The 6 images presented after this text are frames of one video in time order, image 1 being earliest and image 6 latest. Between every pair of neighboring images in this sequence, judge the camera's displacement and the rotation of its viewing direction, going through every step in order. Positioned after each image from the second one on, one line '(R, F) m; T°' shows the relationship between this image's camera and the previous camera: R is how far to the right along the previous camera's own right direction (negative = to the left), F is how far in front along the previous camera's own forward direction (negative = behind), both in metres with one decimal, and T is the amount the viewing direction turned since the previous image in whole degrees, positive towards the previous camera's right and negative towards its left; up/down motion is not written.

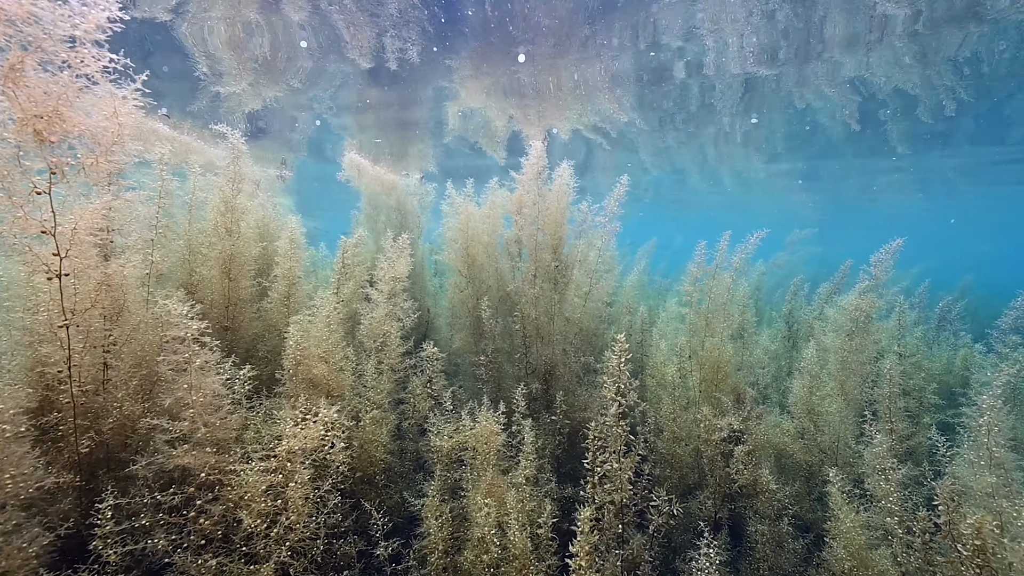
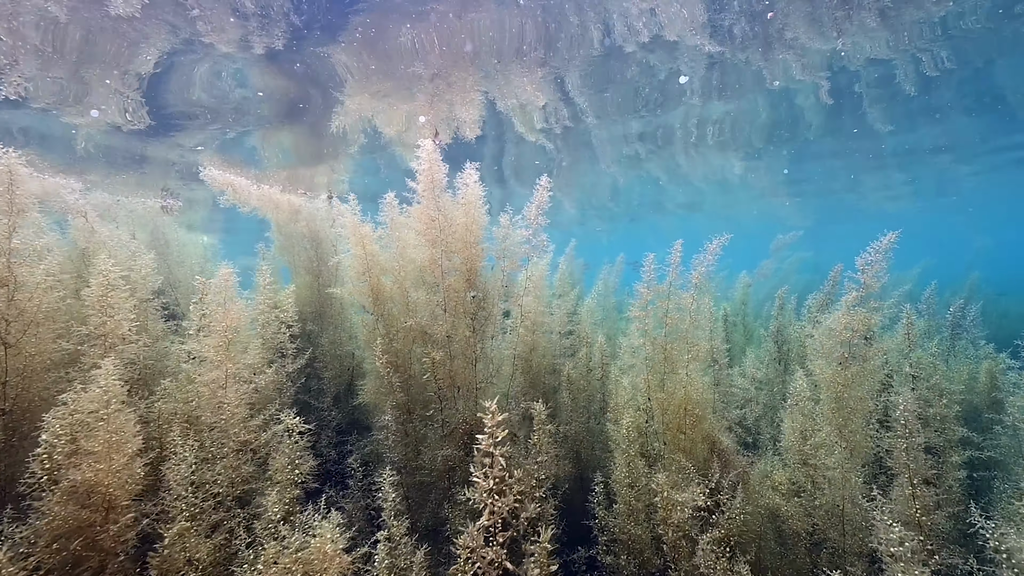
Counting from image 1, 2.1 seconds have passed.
(+0.8, +0.8) m; 0°
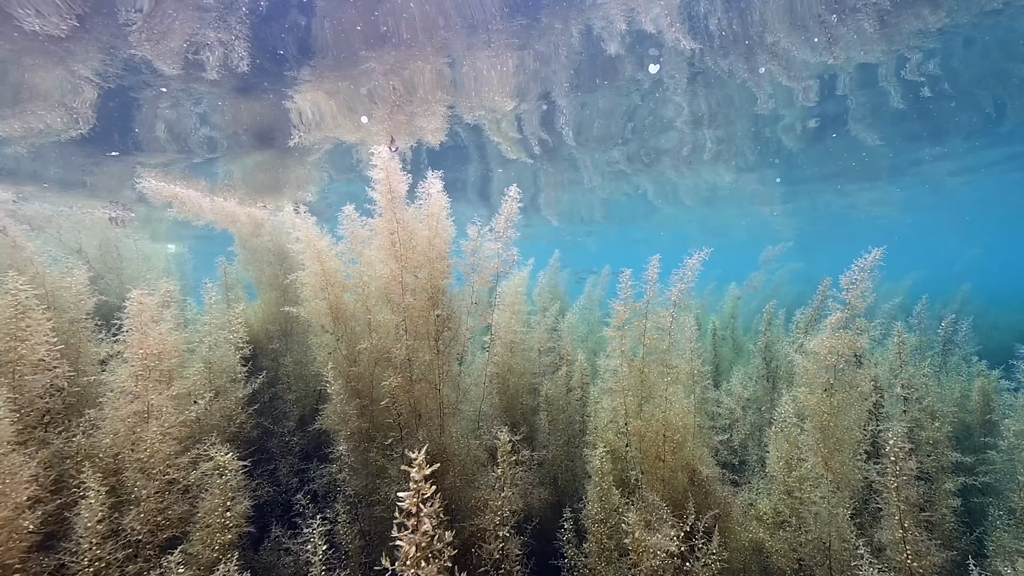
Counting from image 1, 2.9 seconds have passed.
(+0.2, +0.2) m; +1°
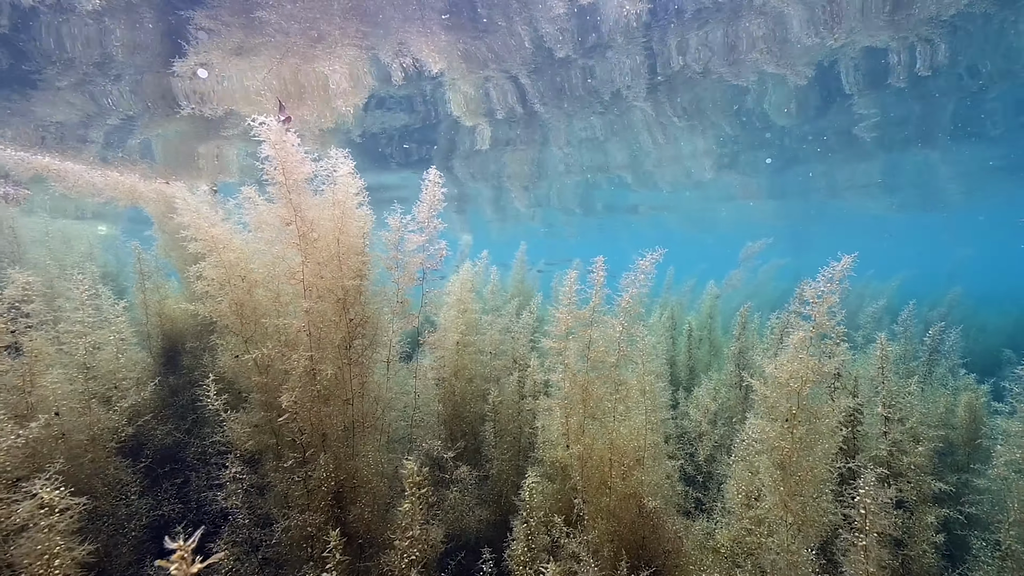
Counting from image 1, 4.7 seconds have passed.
(+0.5, +0.4) m; +1°
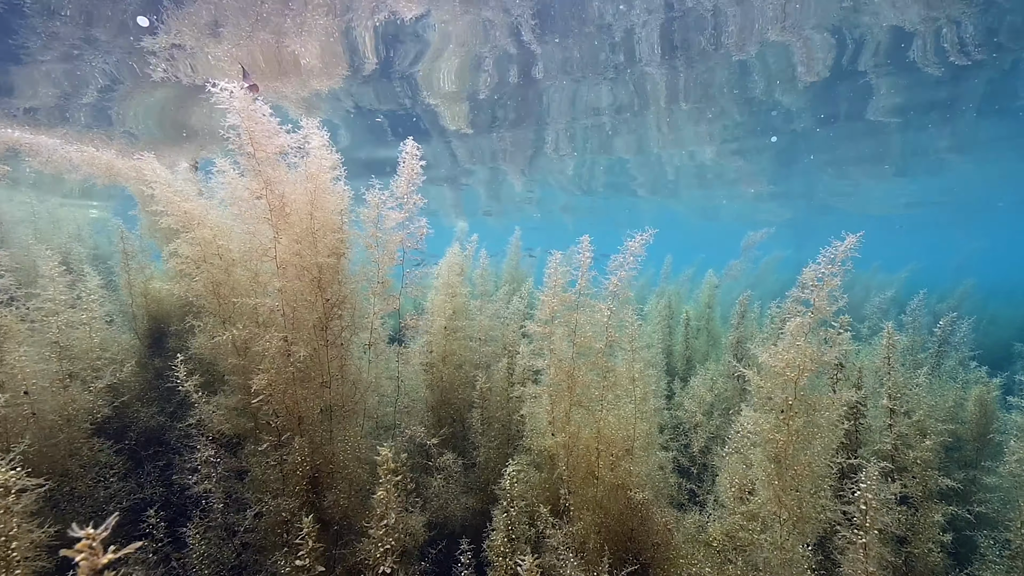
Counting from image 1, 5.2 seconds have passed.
(+0.1, +0.1) m; -1°
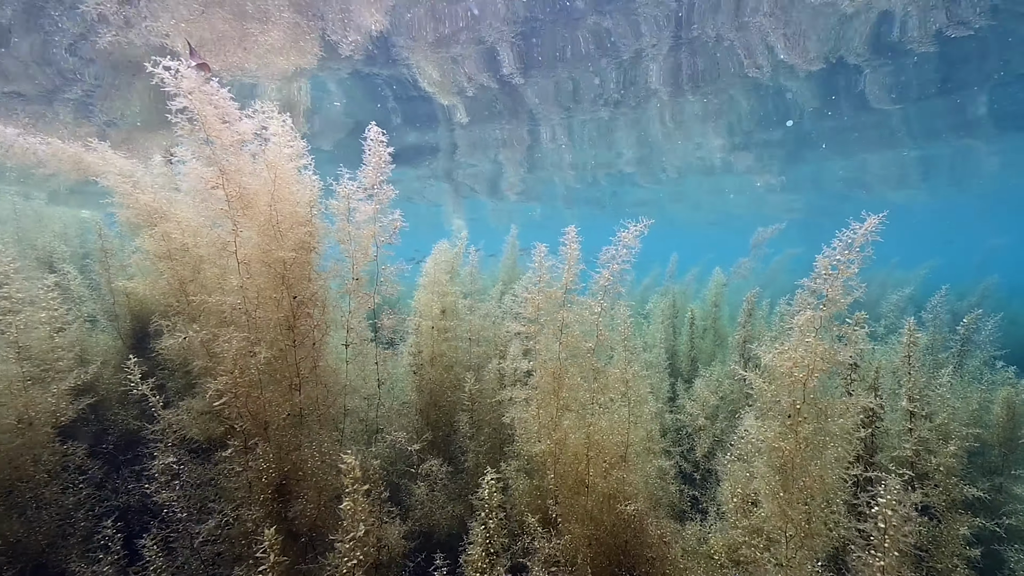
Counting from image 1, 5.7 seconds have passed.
(+0.2, +0.2) m; -1°
